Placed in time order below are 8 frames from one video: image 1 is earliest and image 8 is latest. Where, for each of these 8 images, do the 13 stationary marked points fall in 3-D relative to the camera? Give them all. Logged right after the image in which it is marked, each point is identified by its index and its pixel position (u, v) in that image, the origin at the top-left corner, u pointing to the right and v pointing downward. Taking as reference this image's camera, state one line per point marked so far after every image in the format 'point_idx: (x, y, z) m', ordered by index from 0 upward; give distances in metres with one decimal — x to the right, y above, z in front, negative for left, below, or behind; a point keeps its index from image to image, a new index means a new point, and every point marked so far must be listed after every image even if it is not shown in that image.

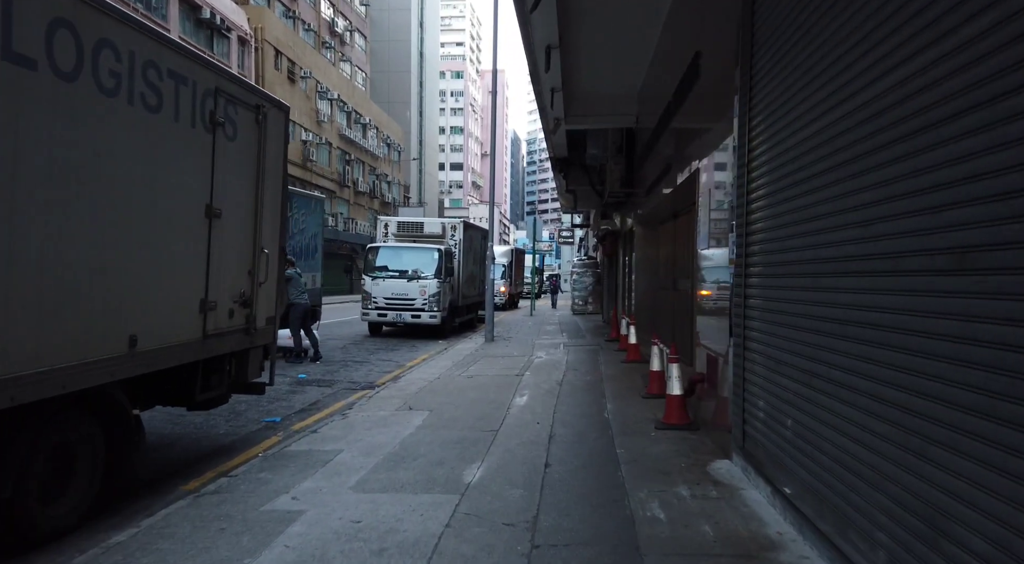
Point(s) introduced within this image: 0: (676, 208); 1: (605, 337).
0: (+3.2, +1.4, +12.8) m
1: (+2.4, -1.4, +16.7) m
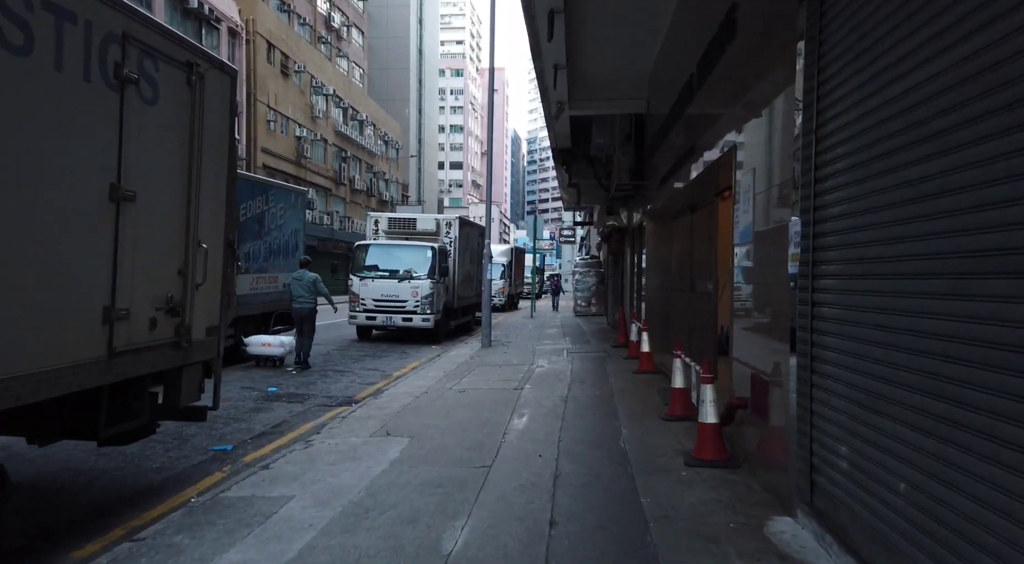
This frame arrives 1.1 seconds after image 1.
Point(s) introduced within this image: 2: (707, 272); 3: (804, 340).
0: (+3.2, +1.4, +11.5) m
1: (+2.3, -1.4, +15.4) m
2: (+3.0, +0.2, +10.1) m
3: (+1.9, -0.4, +4.4) m
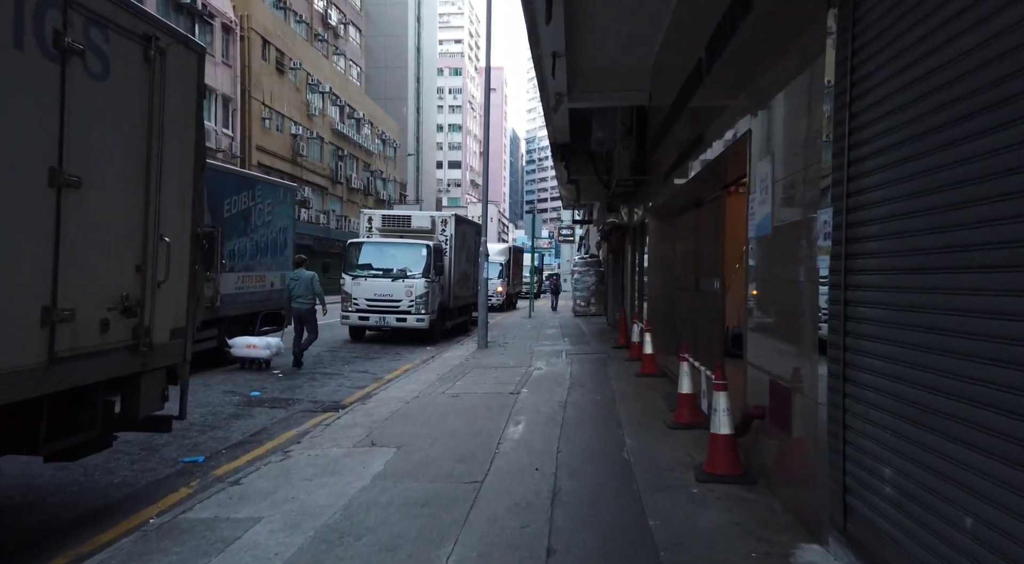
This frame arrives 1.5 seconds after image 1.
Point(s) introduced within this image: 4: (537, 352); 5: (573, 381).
0: (+3.1, +1.5, +10.9) m
1: (+2.3, -1.4, +14.9) m
2: (+3.0, +0.2, +9.6) m
3: (+1.9, -0.4, +3.9) m
4: (+0.5, -1.5, +14.2) m
5: (+0.9, -1.5, +10.2) m
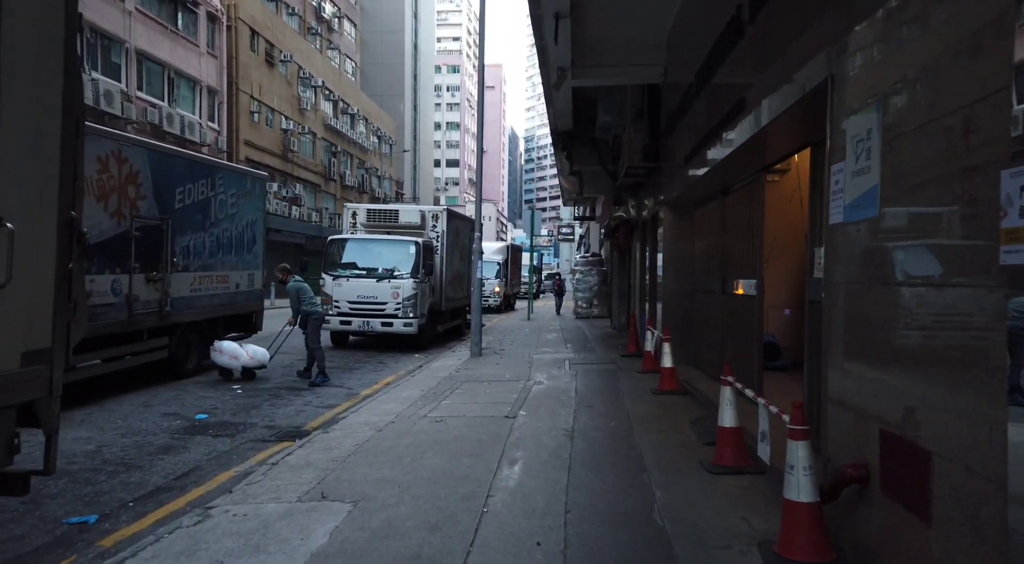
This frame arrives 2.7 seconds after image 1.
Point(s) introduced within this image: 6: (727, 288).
0: (+3.0, +1.4, +9.4) m
1: (+2.2, -1.4, +13.4) m
2: (+2.9, +0.2, +8.1) m
3: (+1.8, -0.4, +2.3) m
4: (+0.5, -1.5, +12.7) m
5: (+0.9, -1.5, +8.7) m
6: (+3.0, -0.1, +9.3) m
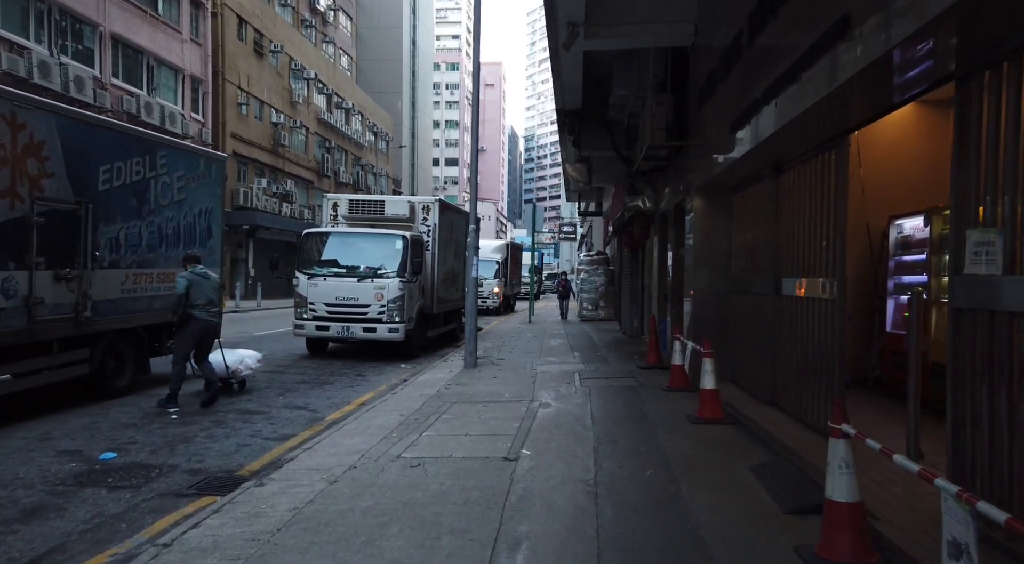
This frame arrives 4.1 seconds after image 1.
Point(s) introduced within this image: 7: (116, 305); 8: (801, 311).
0: (+3.1, +1.4, +7.6) m
1: (+2.2, -1.4, +11.5) m
2: (+2.9, +0.2, +6.2) m
3: (+1.9, -0.4, +0.5) m
4: (+0.5, -1.5, +10.8) m
5: (+0.9, -1.5, +6.8) m
6: (+3.0, -0.1, +7.4) m
7: (-5.1, -0.3, +8.5) m
8: (+3.0, -0.3, +7.2) m
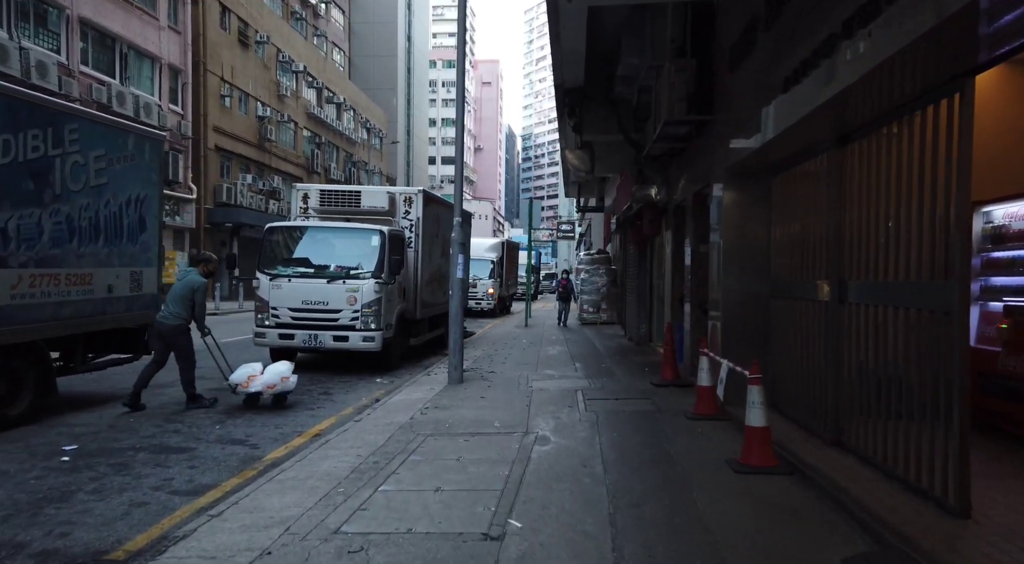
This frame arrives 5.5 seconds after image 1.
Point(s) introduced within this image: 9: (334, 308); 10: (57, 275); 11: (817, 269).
0: (+2.9, +1.4, +5.8) m
1: (+2.1, -1.4, +9.8) m
2: (+2.8, +0.1, +4.5) m
3: (+1.8, -0.4, -1.2) m
4: (+0.4, -1.5, +9.1) m
5: (+0.8, -1.6, +5.1) m
6: (+2.9, -0.1, +5.7) m
7: (-5.2, -0.3, +6.8) m
8: (+2.9, -0.4, +5.5) m
9: (-3.1, -0.5, +11.7) m
10: (-5.1, +0.1, +7.5) m
11: (+3.0, +0.1, +6.5) m
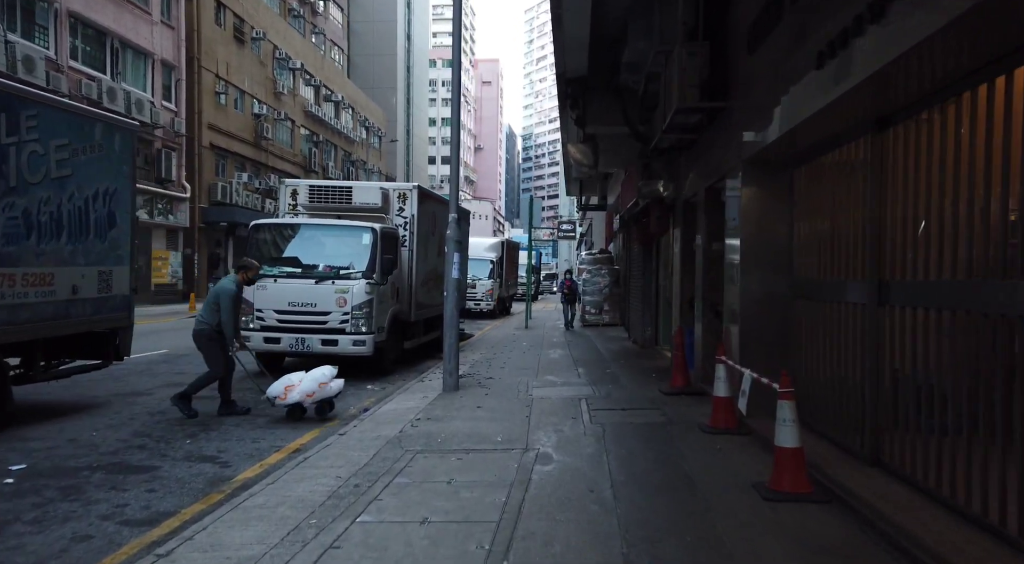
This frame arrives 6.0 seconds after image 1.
0: (+2.9, +1.4, +5.2) m
1: (+2.1, -1.4, +9.1) m
2: (+2.8, +0.1, +3.9) m
3: (+1.7, -0.4, -1.9) m
4: (+0.3, -1.6, +8.5) m
5: (+0.8, -1.6, +4.5) m
6: (+2.9, -0.1, +5.0) m
7: (-5.2, -0.3, +6.1) m
8: (+2.9, -0.4, +4.8) m
9: (-3.2, -0.5, +11.1) m
10: (-5.2, +0.1, +6.8) m
11: (+3.0, +0.1, +5.8) m
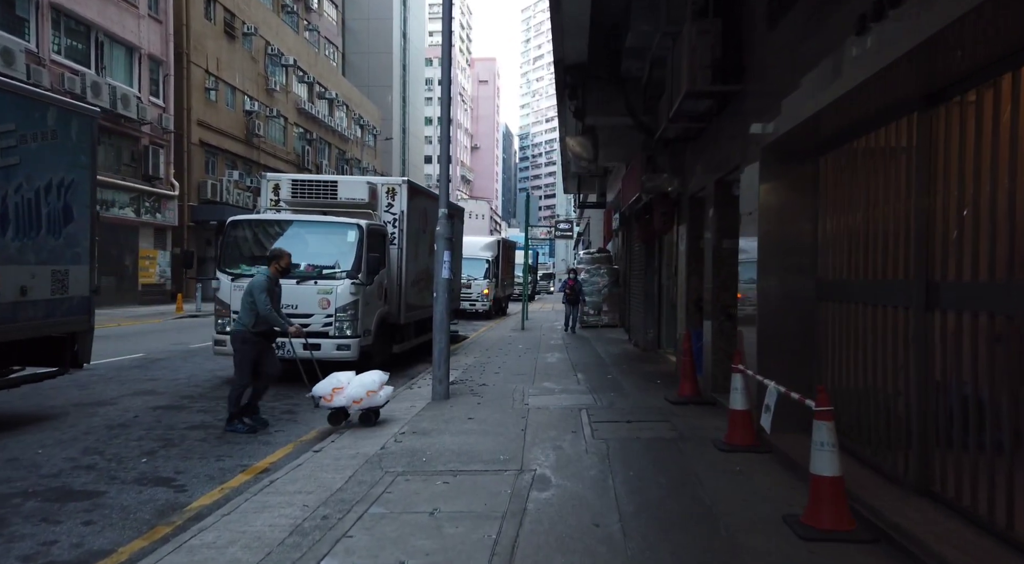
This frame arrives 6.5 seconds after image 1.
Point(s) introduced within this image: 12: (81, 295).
0: (+2.9, +1.4, +4.5) m
1: (+2.0, -1.5, +8.4) m
2: (+2.8, +0.1, +3.2) m
3: (+1.7, -0.4, -2.6) m
4: (+0.3, -1.6, +7.8) m
5: (+0.7, -1.6, +3.8) m
6: (+2.8, -0.1, +4.4) m
7: (-5.3, -0.3, +5.4) m
8: (+2.8, -0.4, +4.1) m
9: (-3.2, -0.5, +10.4) m
10: (-5.2, +0.1, +6.1) m
11: (+2.9, +0.1, +5.2) m
12: (-5.1, -0.2, +7.9) m
